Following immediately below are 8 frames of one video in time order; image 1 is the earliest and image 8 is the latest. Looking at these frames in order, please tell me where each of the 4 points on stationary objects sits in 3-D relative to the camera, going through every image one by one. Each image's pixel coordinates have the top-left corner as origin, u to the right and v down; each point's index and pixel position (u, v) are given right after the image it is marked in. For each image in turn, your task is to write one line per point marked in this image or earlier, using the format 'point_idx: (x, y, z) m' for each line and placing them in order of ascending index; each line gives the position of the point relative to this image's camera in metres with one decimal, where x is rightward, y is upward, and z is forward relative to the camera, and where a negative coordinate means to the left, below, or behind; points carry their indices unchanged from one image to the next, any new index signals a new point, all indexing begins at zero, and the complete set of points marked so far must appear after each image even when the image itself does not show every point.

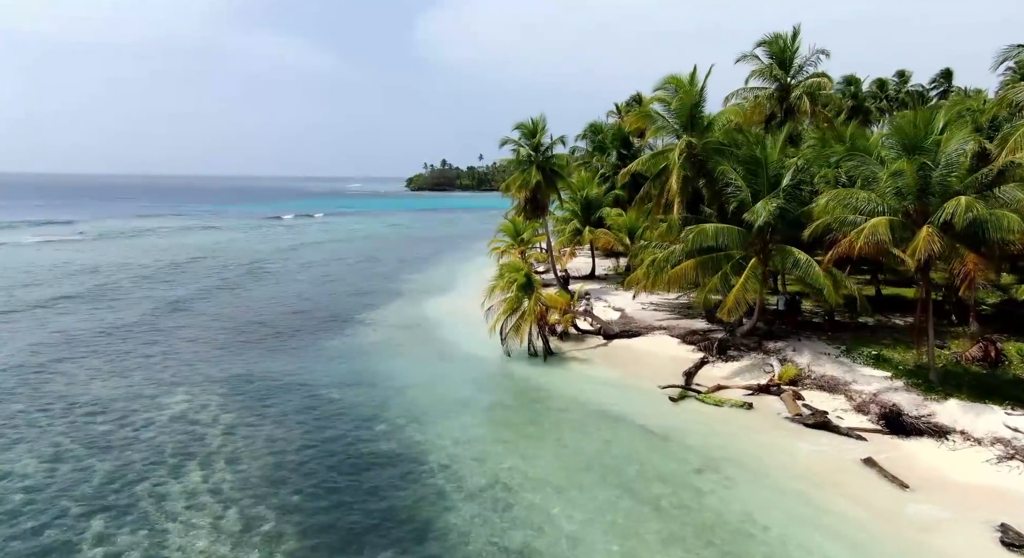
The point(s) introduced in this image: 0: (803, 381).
0: (+8.4, -2.9, +18.5) m
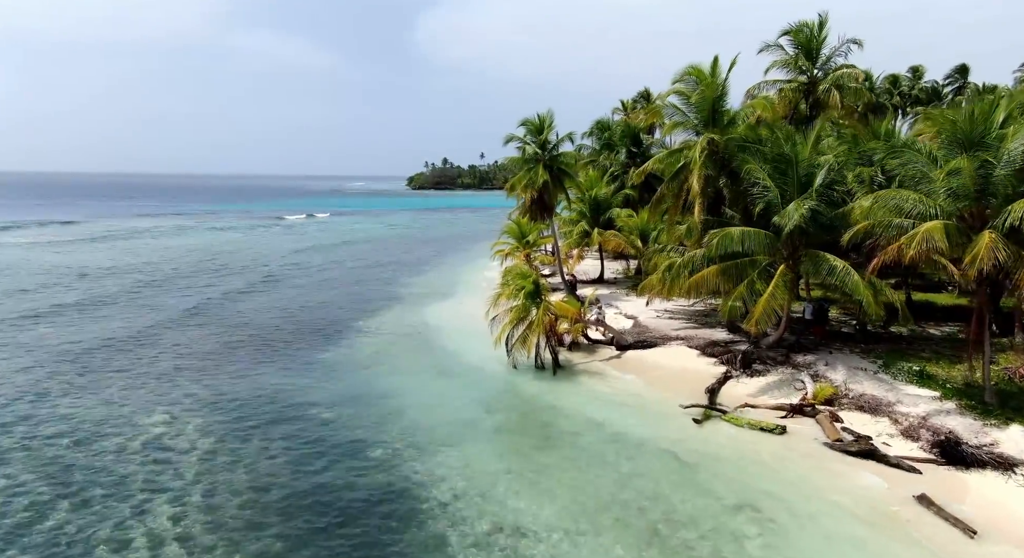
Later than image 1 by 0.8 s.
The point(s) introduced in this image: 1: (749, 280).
0: (+8.6, -3.2, +16.8) m
1: (+7.0, 0.0, +18.8) m
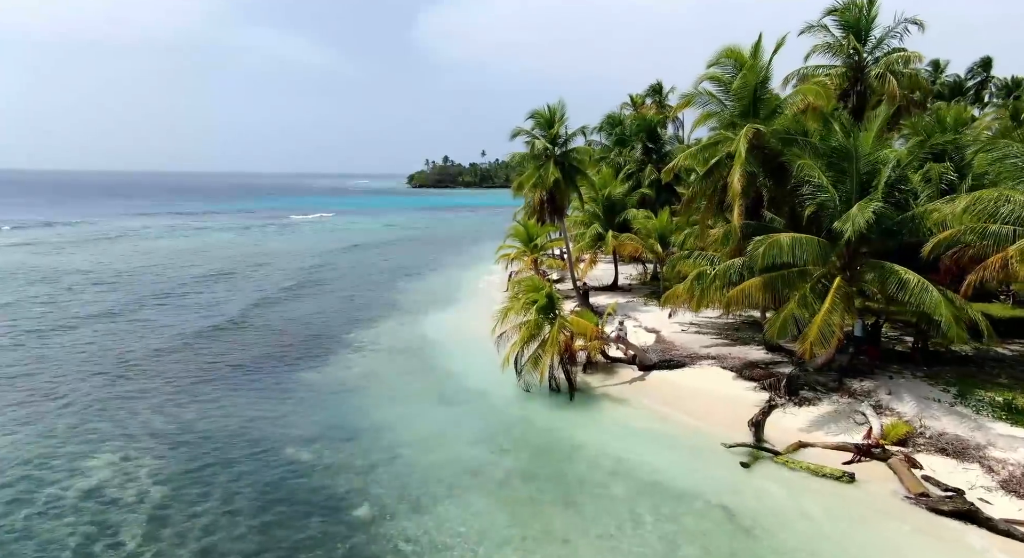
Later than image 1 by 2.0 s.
0: (+8.9, -3.5, +14.2) m
1: (+7.2, -0.4, +16.1) m
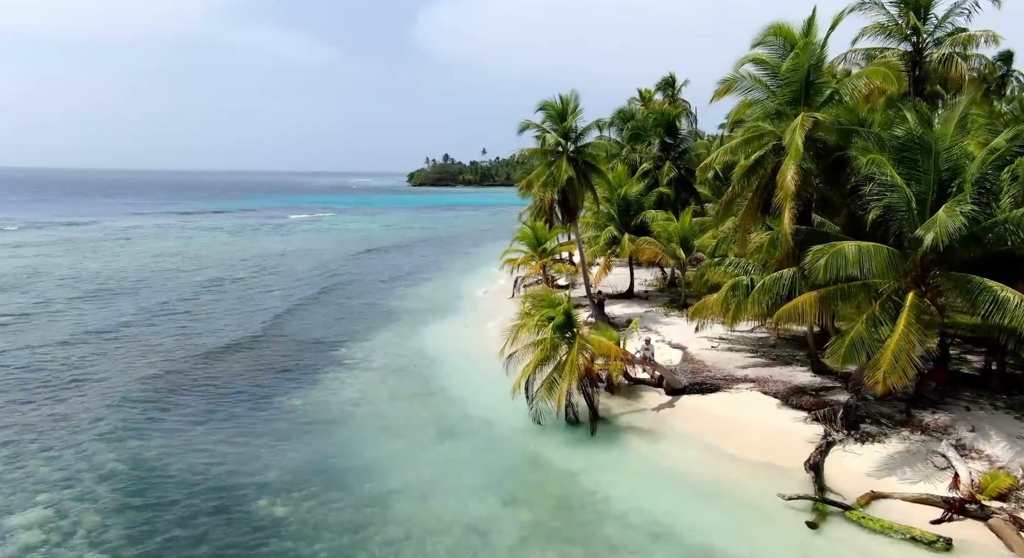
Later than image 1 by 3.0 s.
0: (+9.2, -3.9, +11.7) m
1: (+7.5, -0.7, +13.6) m
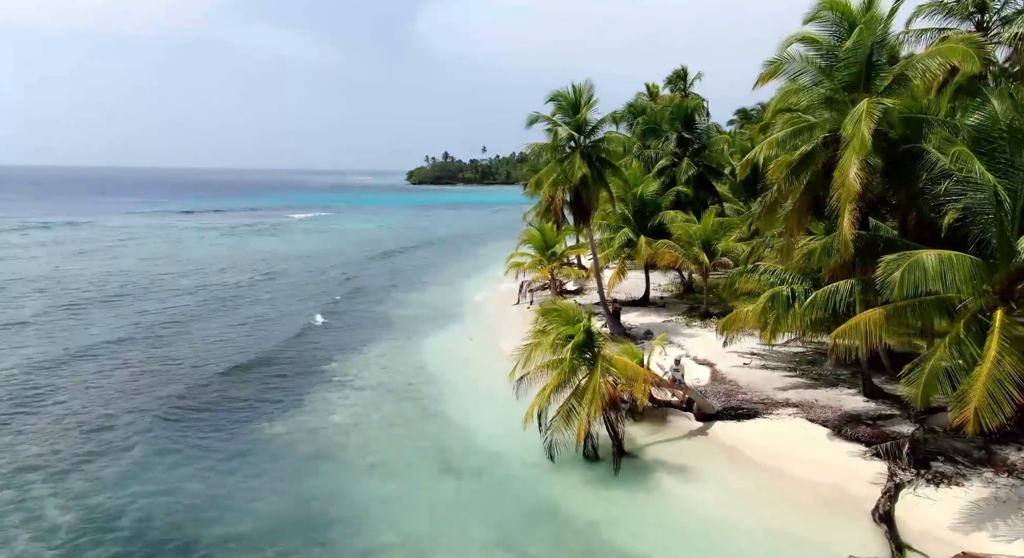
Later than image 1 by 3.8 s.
0: (+9.4, -4.2, +9.6) m
1: (+7.8, -1.0, +11.5) m
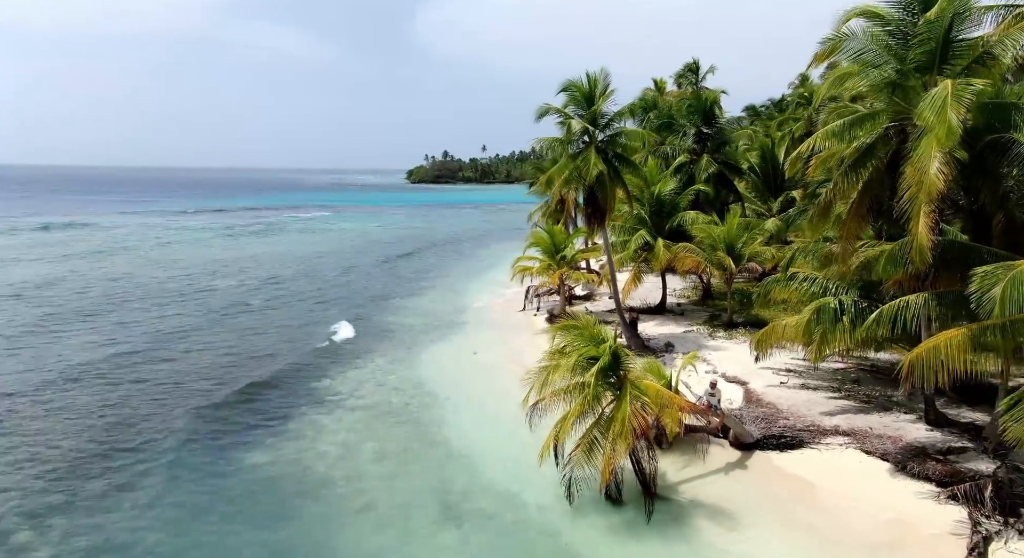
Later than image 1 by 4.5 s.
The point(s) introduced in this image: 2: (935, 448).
0: (+9.7, -4.4, +7.7) m
1: (+8.1, -1.3, +9.6) m
2: (+8.4, -3.3, +12.8) m
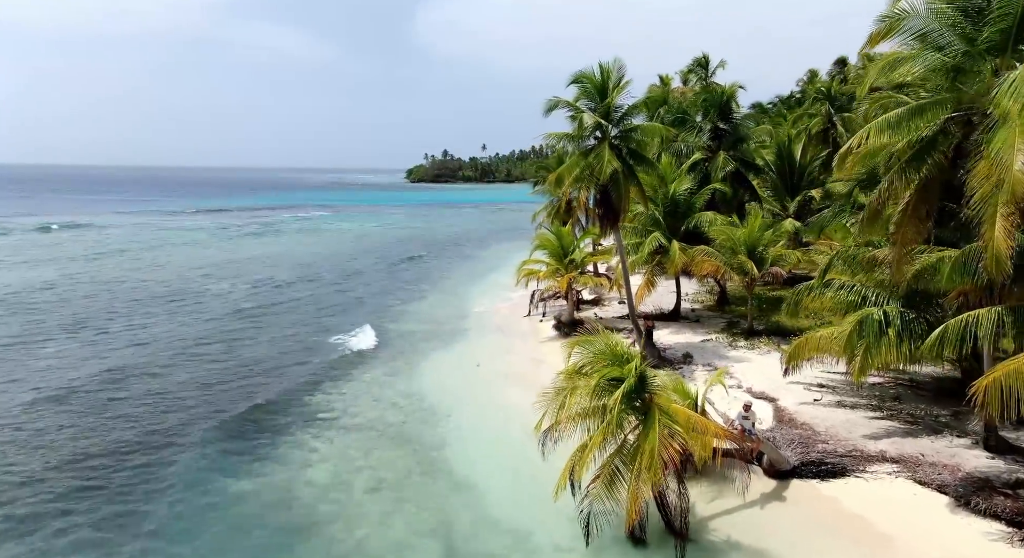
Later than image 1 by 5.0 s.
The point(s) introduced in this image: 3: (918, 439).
0: (+9.9, -4.6, +6.2) m
1: (+8.3, -1.4, +8.2) m
2: (+8.6, -3.5, +11.3) m
3: (+8.2, -3.3, +13.1) m
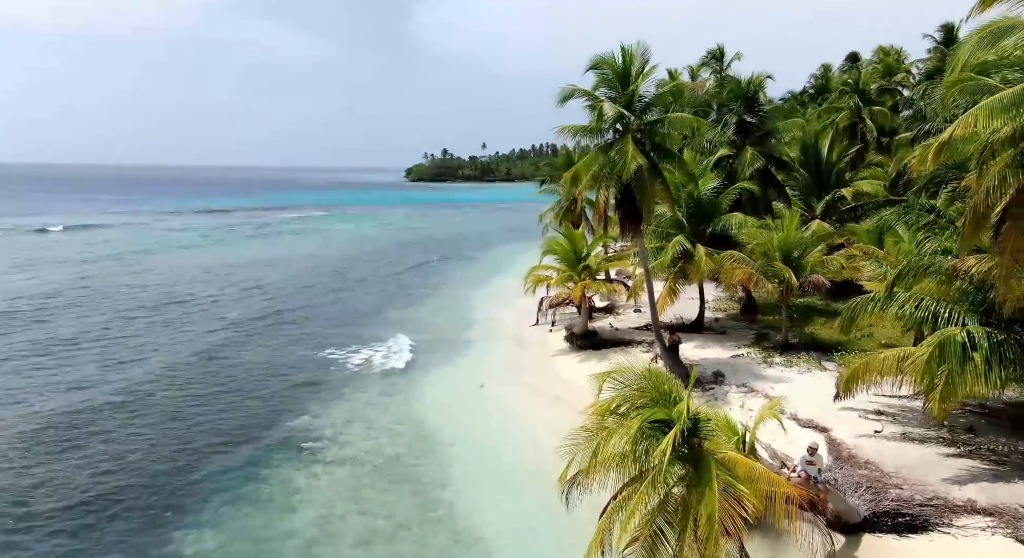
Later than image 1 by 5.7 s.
0: (+10.2, -4.9, +4.2) m
1: (+8.6, -1.7, +6.1) m
2: (+8.9, -3.8, +9.3) m
3: (+8.5, -3.5, +11.0) m
